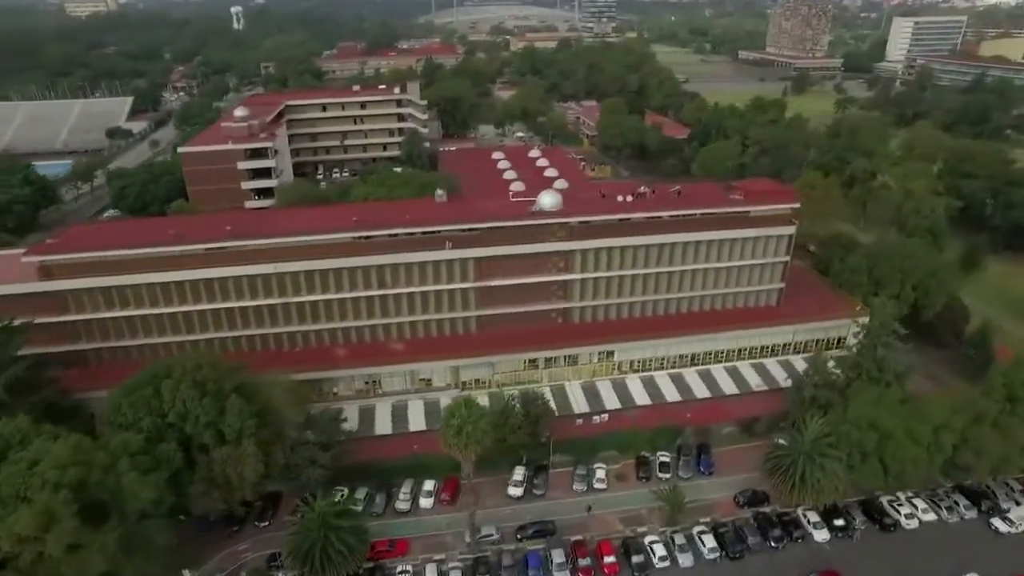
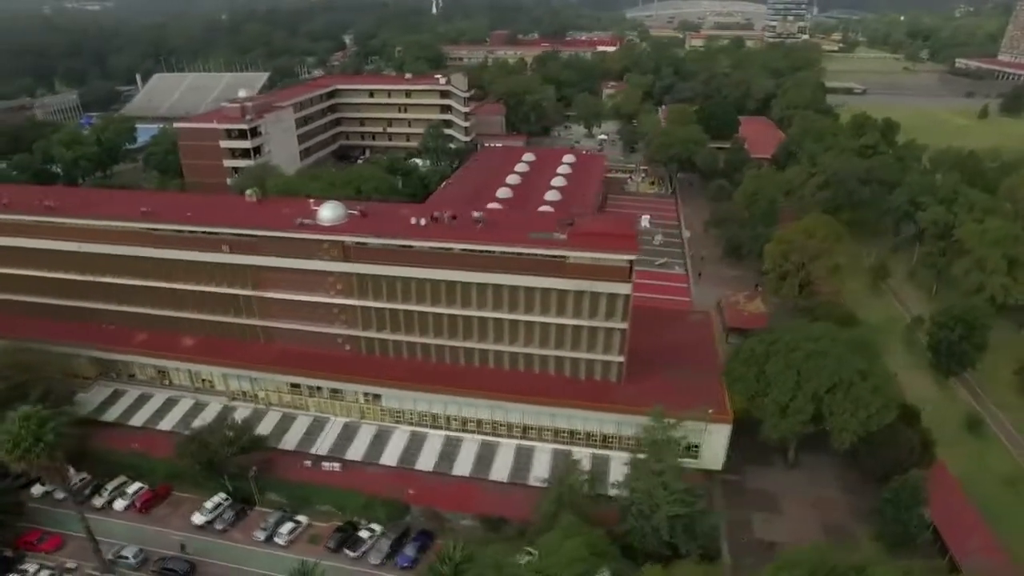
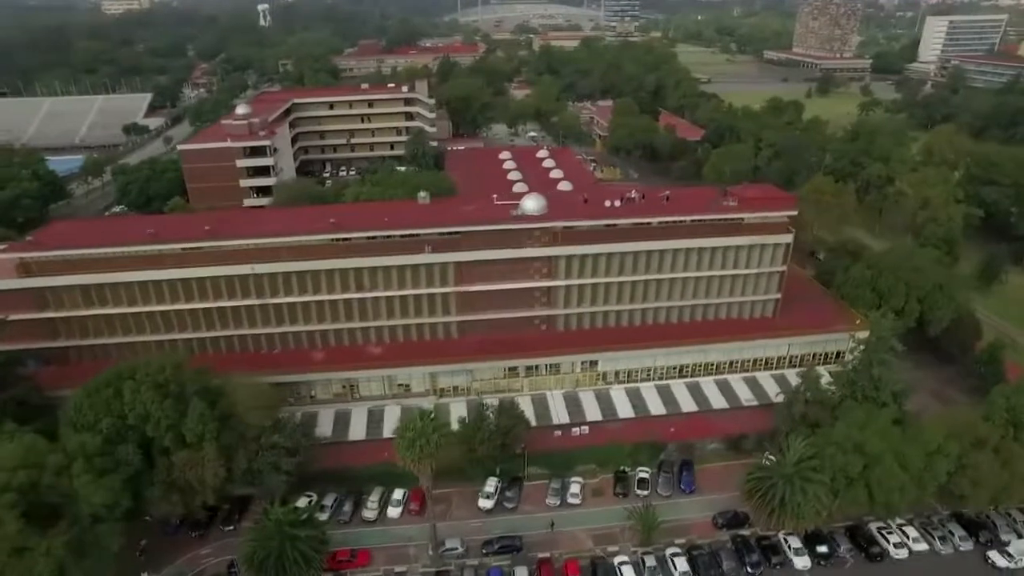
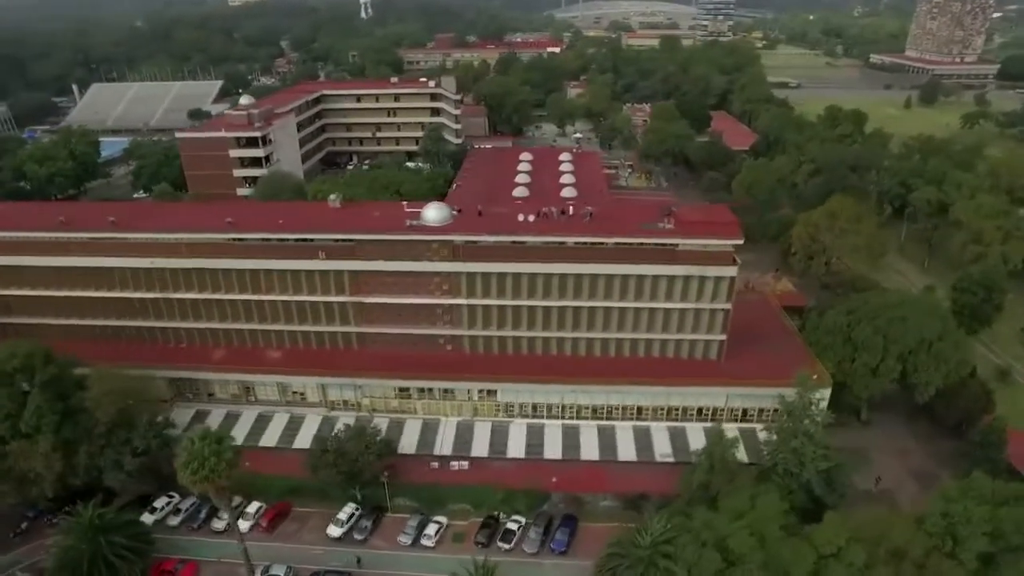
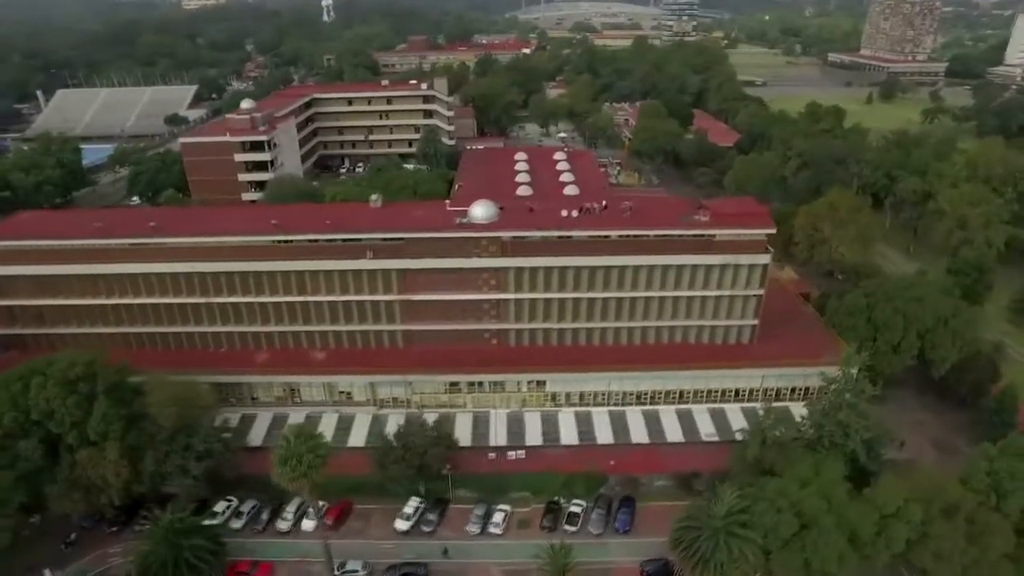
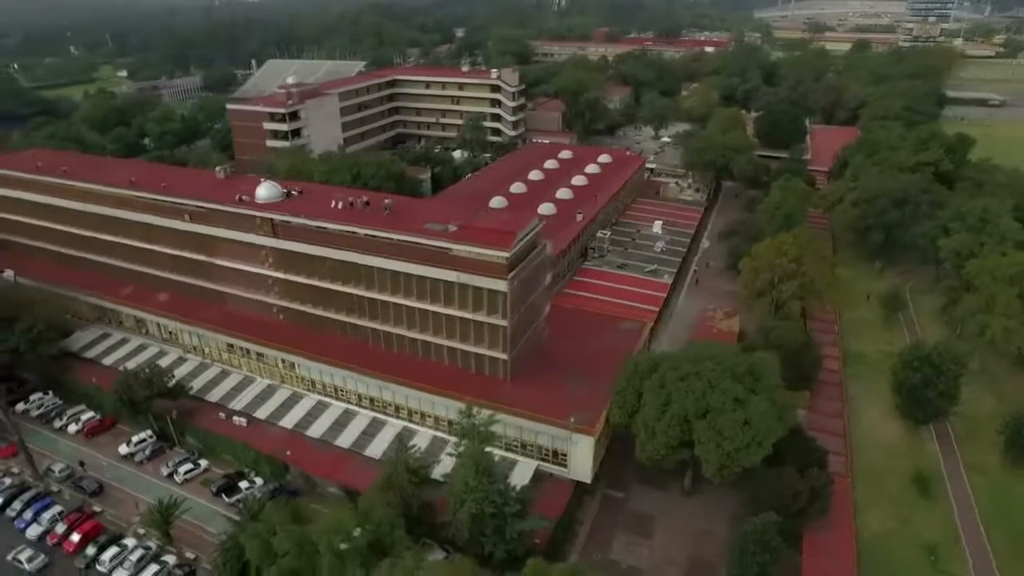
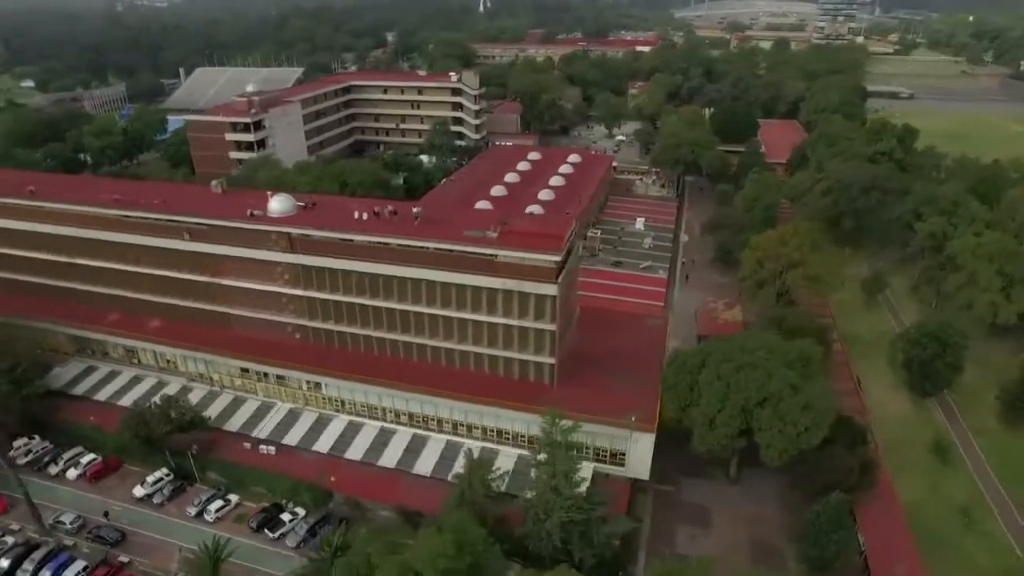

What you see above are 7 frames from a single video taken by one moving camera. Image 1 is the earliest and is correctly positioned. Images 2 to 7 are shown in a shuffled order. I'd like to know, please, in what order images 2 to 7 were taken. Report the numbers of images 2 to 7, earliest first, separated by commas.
3, 5, 4, 2, 7, 6
